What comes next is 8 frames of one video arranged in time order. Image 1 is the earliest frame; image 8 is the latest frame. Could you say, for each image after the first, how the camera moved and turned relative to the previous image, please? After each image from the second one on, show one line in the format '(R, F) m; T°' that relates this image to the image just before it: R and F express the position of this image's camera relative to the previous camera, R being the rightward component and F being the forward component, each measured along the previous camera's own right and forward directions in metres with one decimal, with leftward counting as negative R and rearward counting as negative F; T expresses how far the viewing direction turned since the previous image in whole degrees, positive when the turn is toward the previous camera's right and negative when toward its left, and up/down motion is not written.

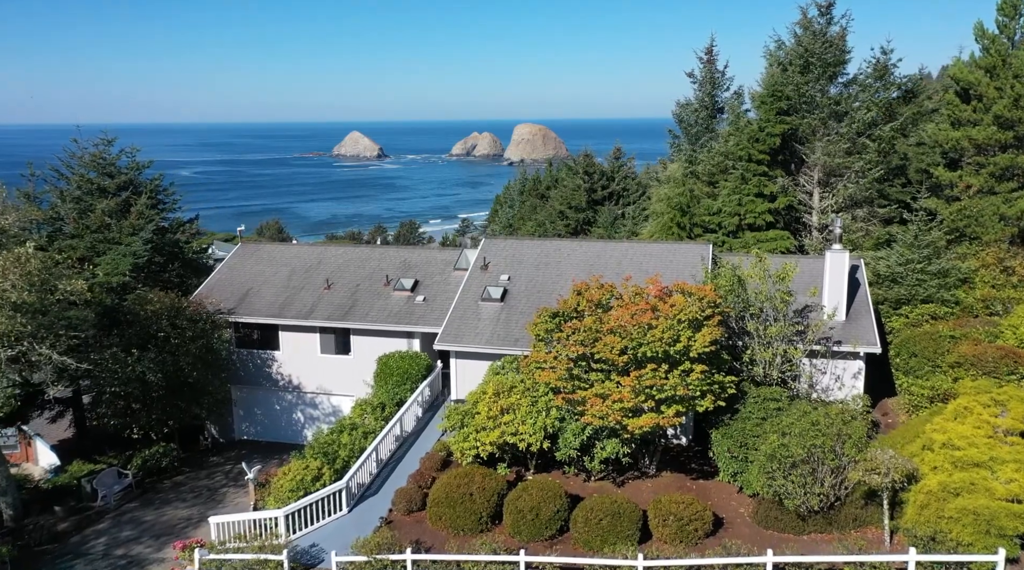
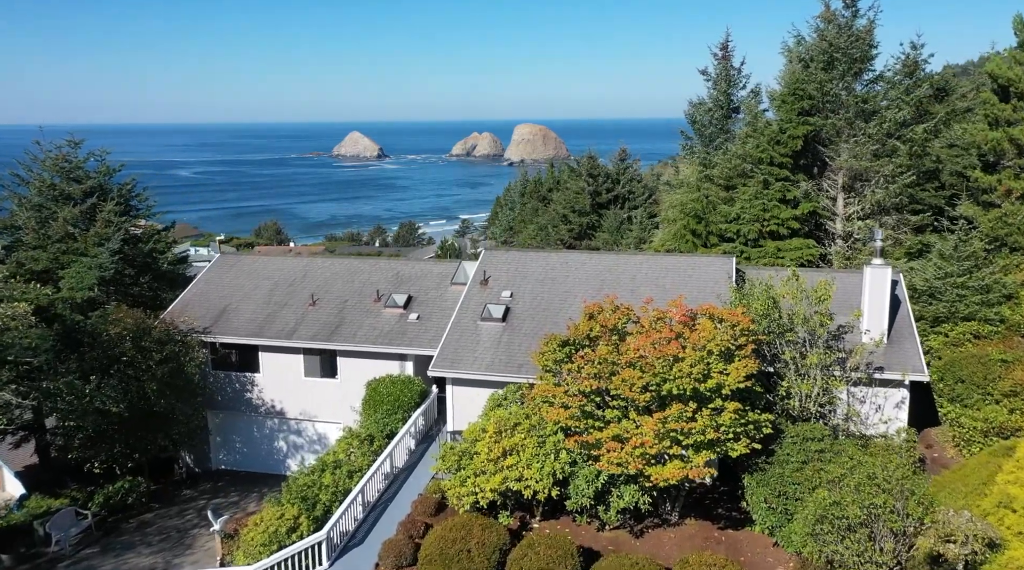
(-0.1, +2.8) m; 0°
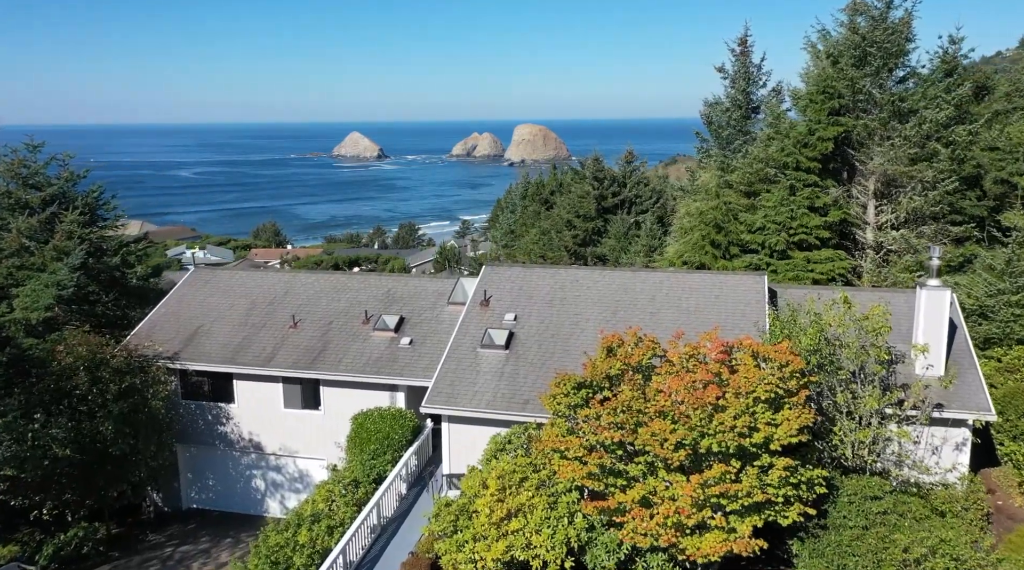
(-0.1, +3.0) m; 0°
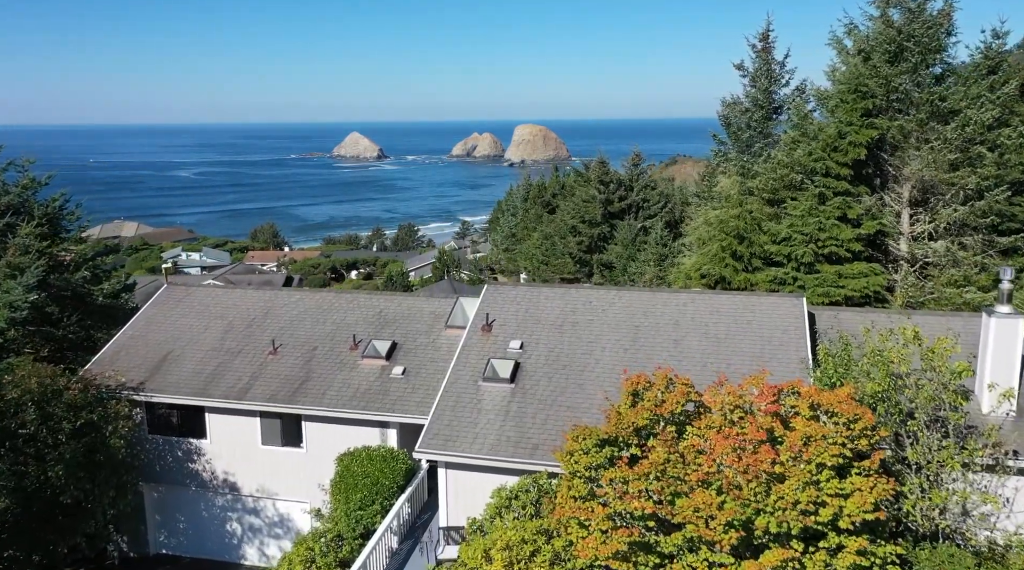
(-0.1, +2.7) m; 0°
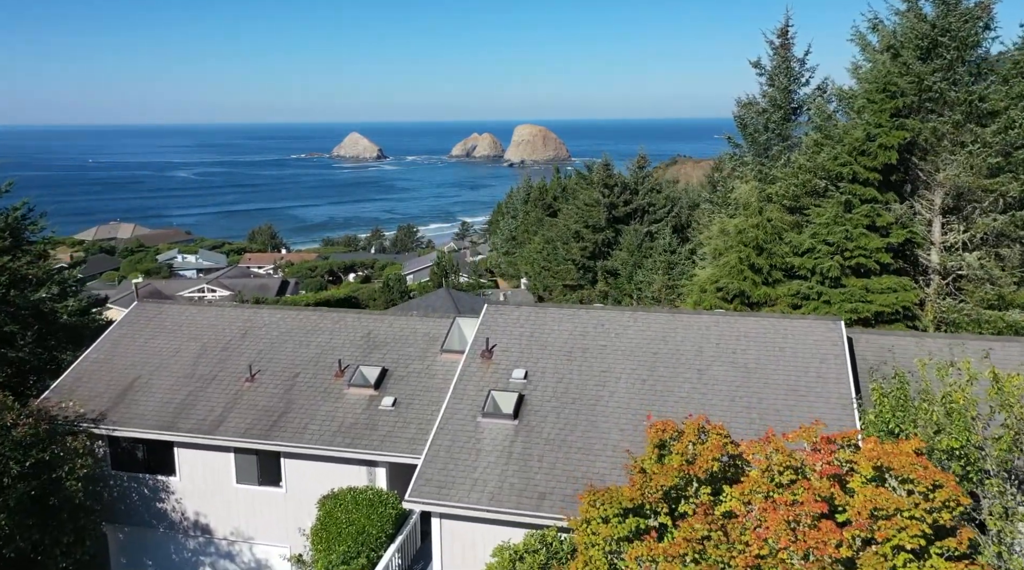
(-0.1, +2.3) m; 0°
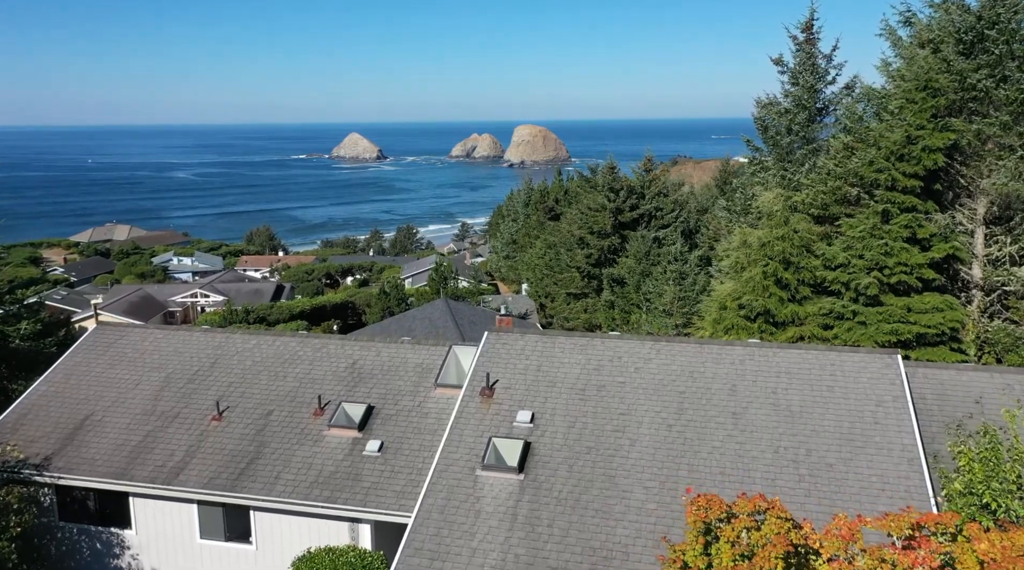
(-0.1, +2.6) m; 0°
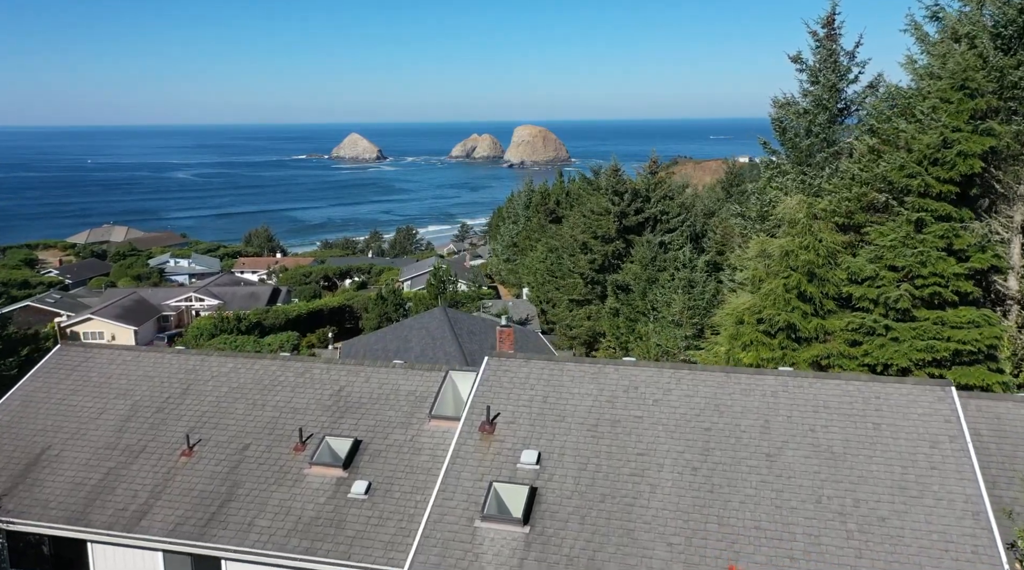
(-0.1, +1.9) m; 0°
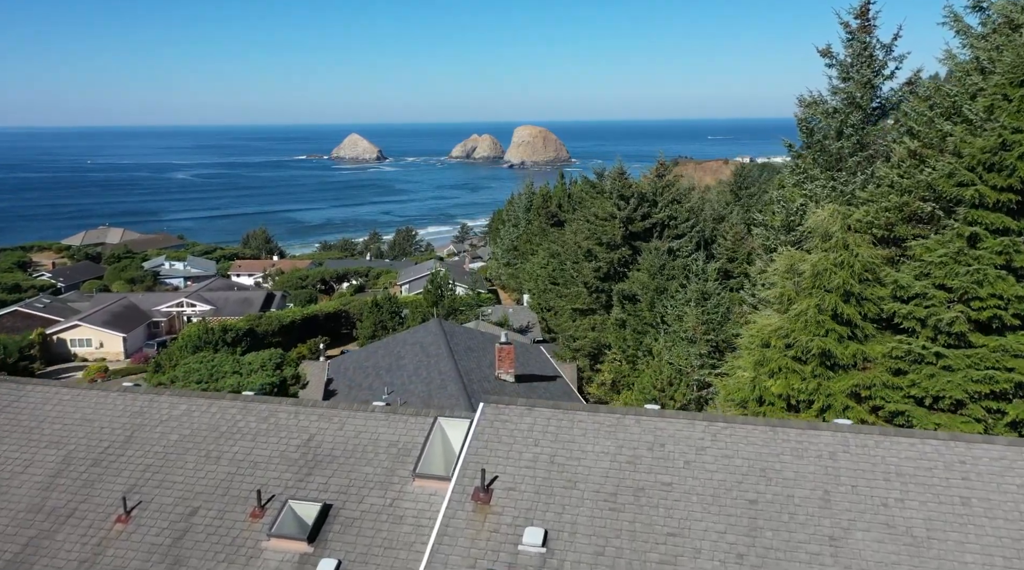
(0.0, +2.7) m; 0°
